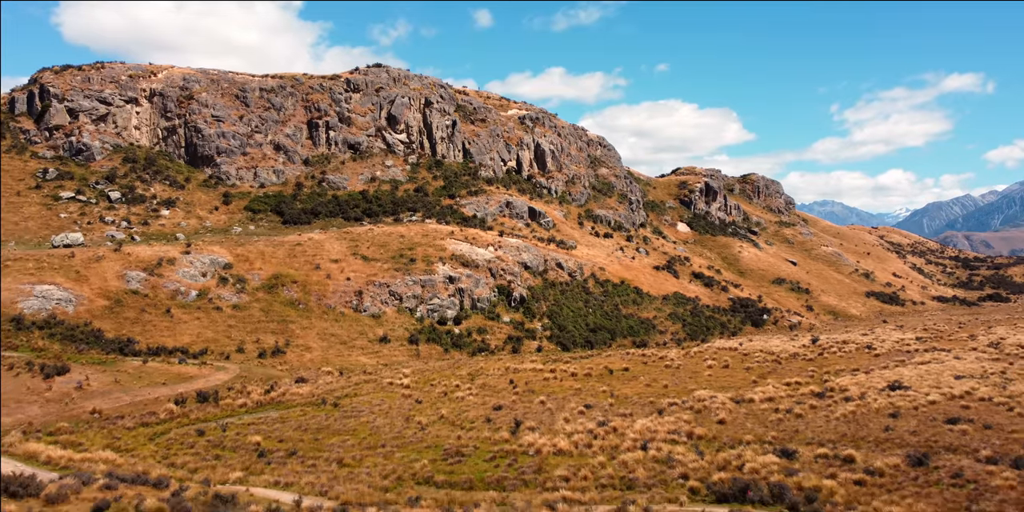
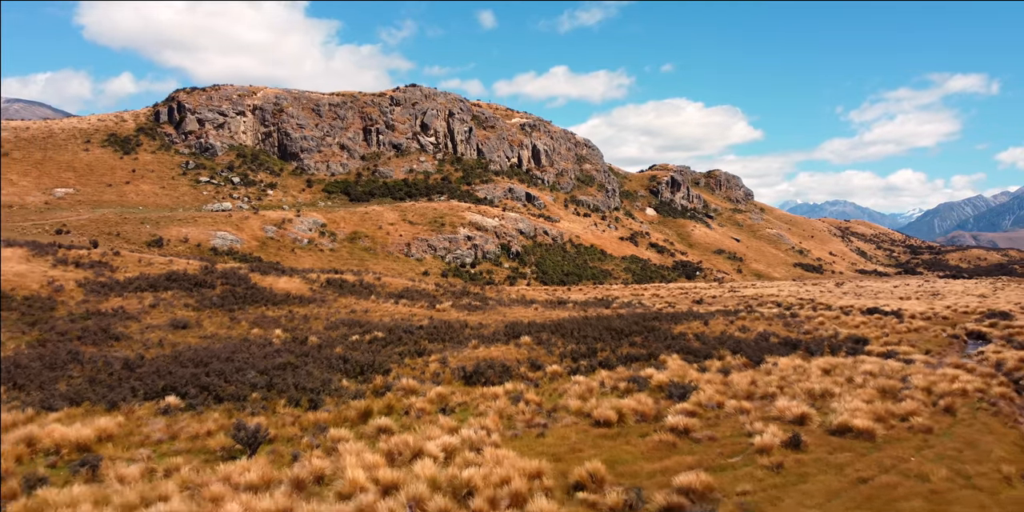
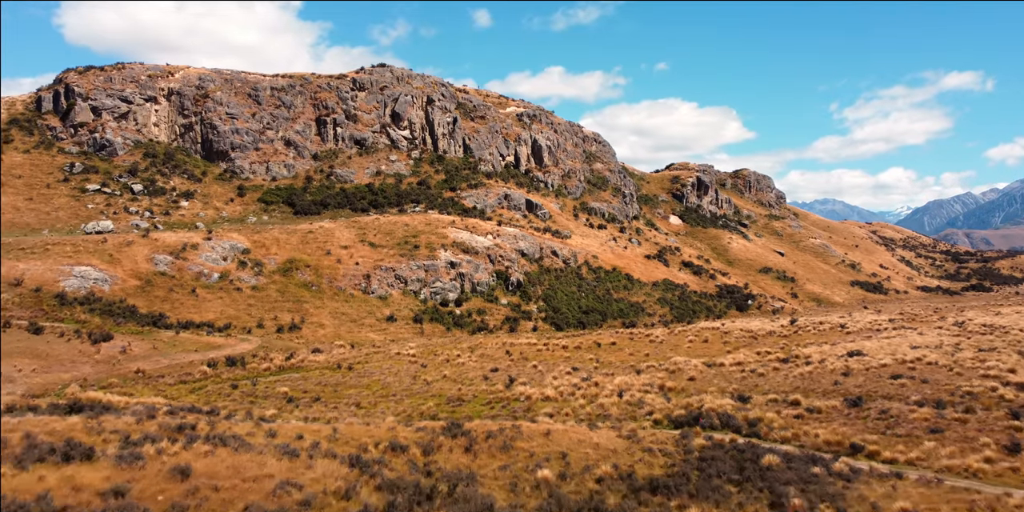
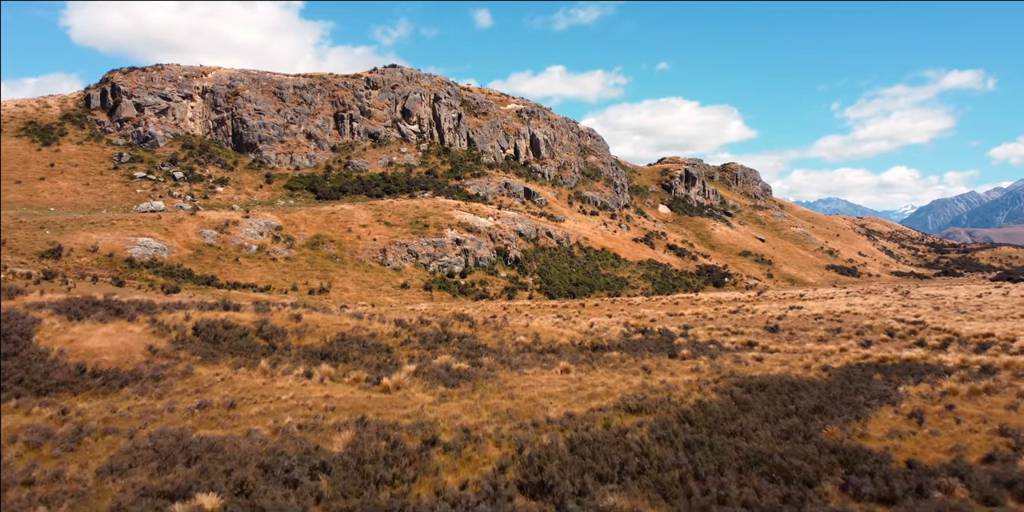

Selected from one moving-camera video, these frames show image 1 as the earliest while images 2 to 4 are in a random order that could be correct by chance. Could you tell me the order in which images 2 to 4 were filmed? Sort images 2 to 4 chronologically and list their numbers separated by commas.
3, 4, 2
